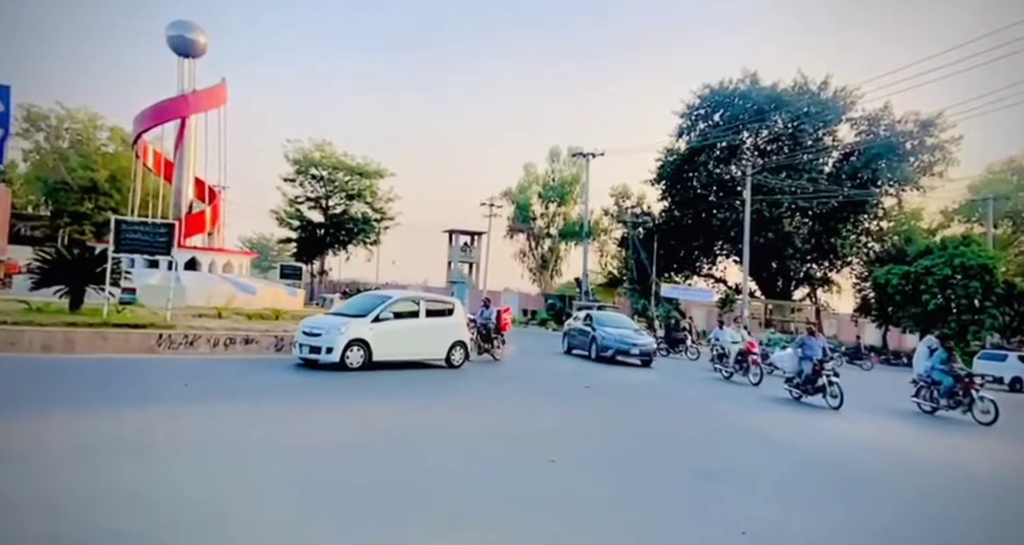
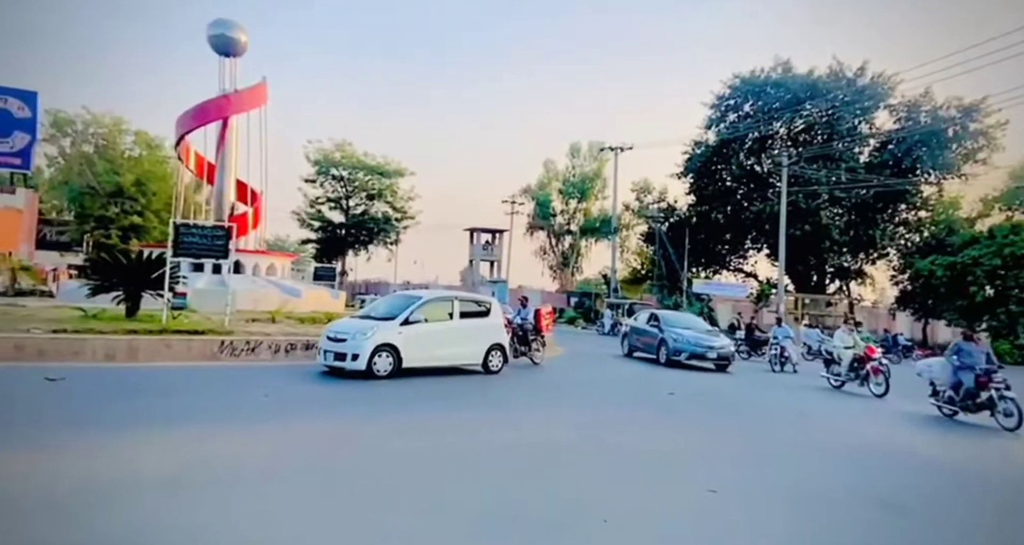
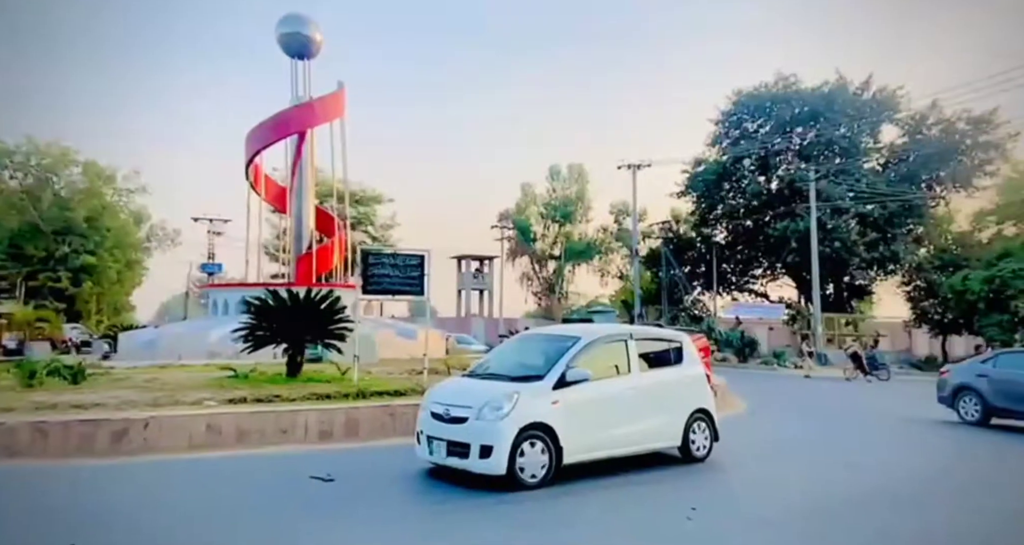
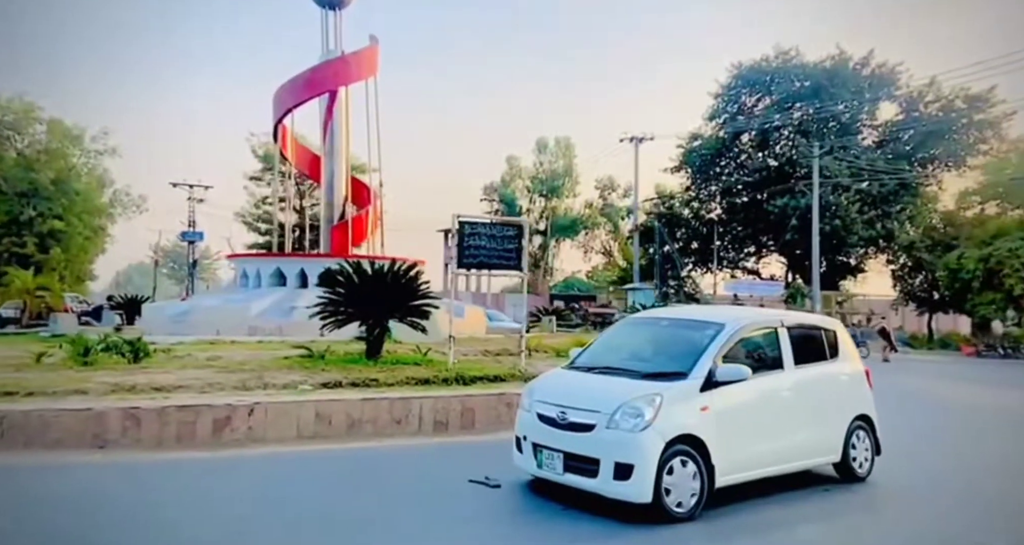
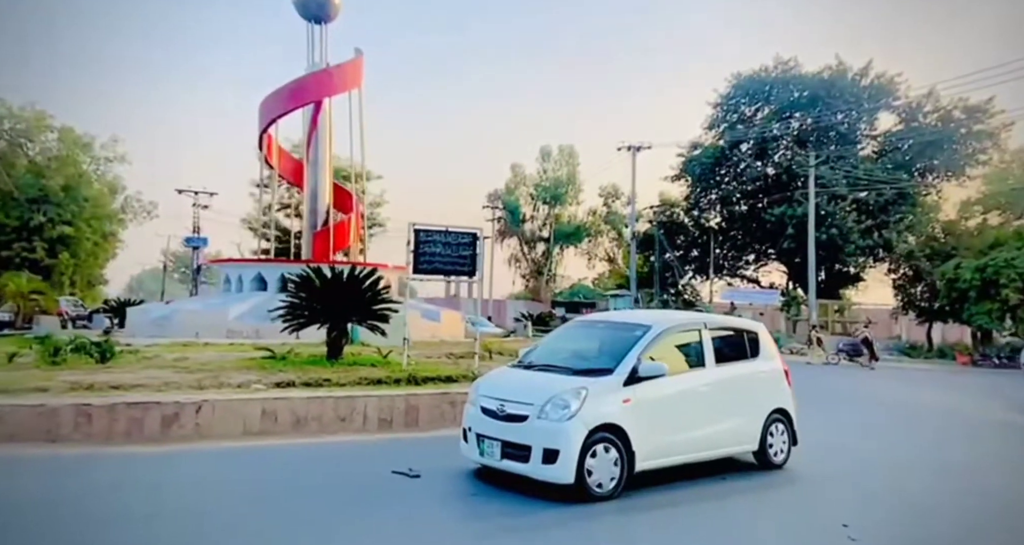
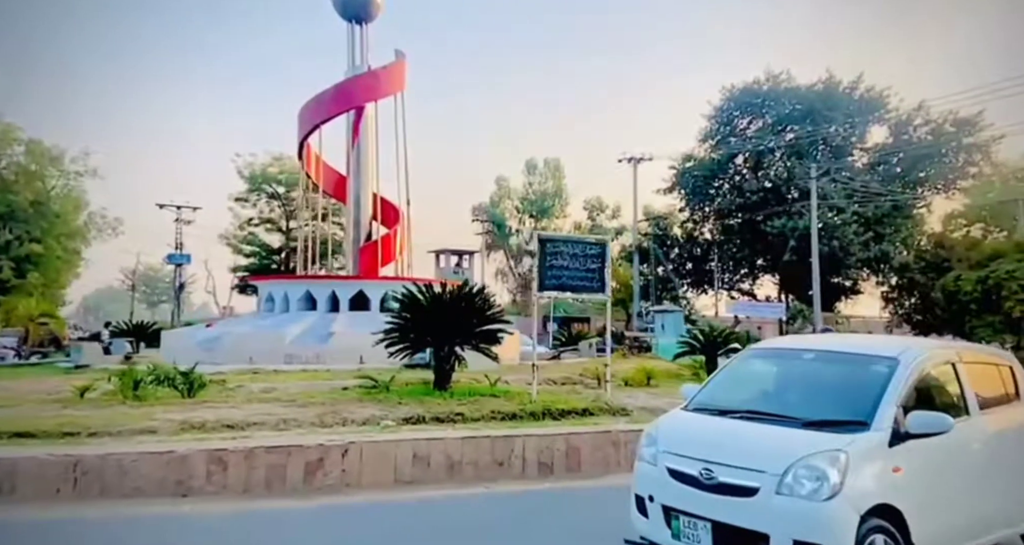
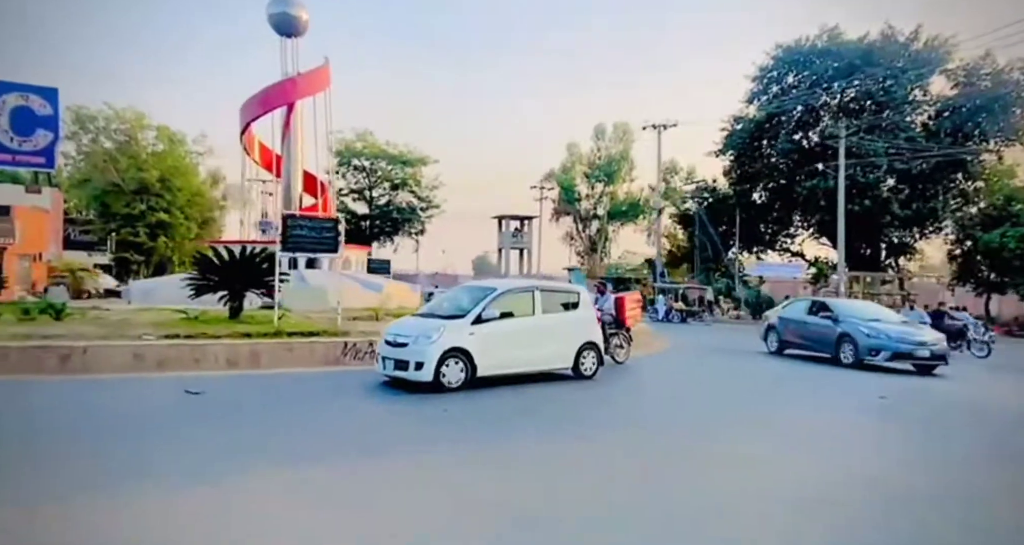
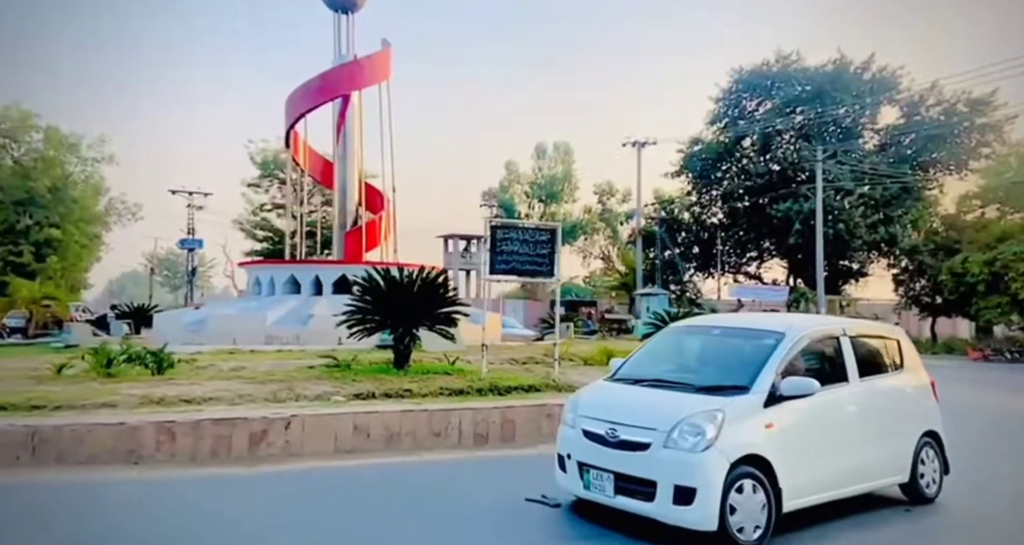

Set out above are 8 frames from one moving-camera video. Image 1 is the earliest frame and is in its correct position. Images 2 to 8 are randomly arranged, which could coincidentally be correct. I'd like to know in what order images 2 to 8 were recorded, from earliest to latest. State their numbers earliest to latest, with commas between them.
2, 7, 3, 5, 4, 8, 6
